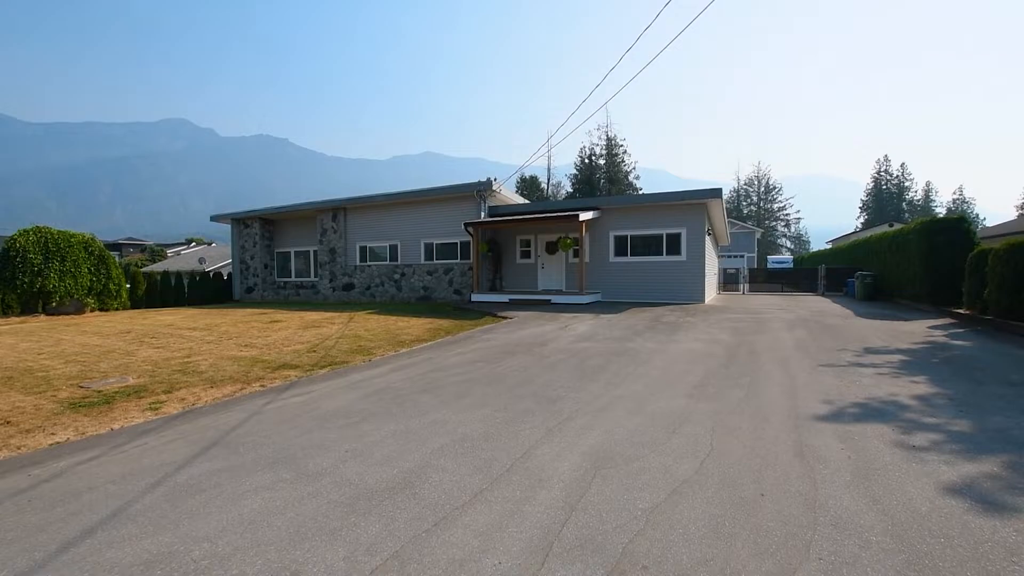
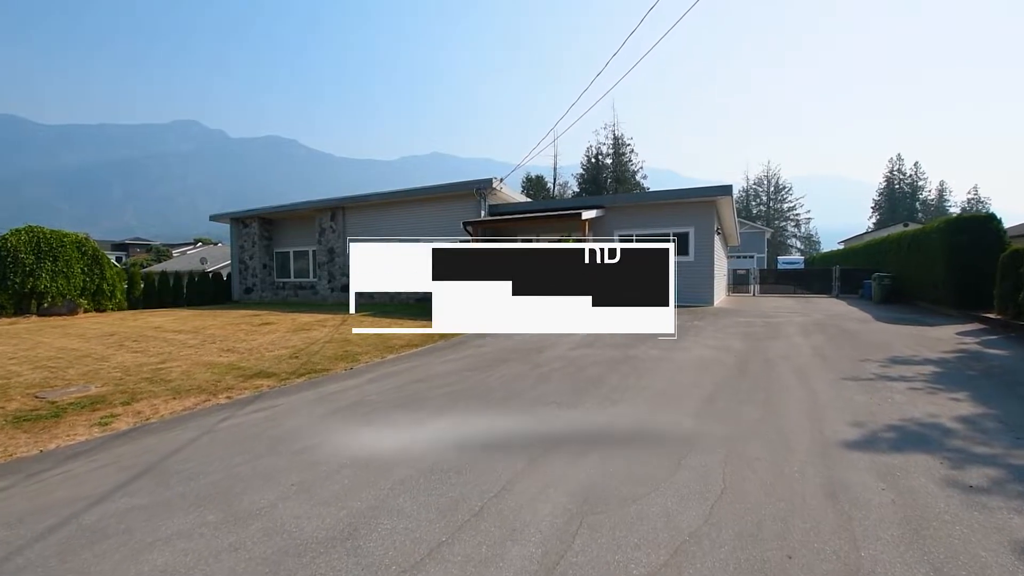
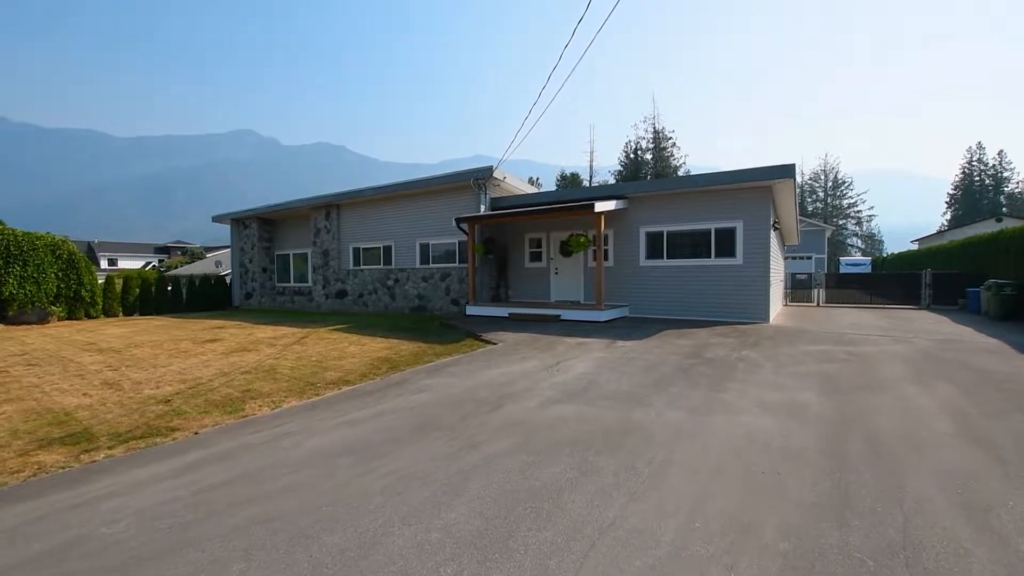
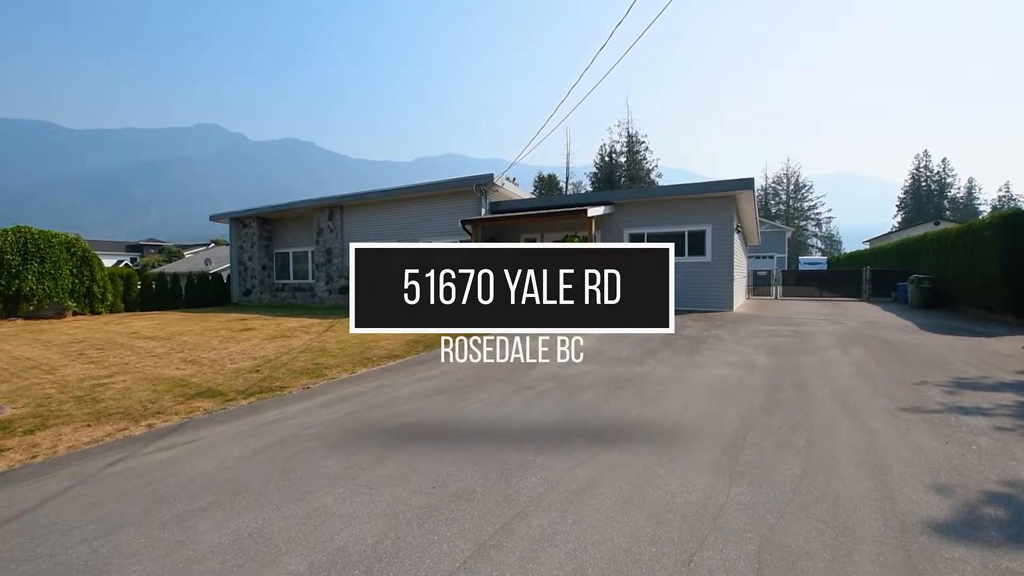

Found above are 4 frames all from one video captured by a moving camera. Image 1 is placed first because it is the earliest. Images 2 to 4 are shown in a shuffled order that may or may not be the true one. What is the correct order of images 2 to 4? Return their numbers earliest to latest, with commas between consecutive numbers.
2, 4, 3
